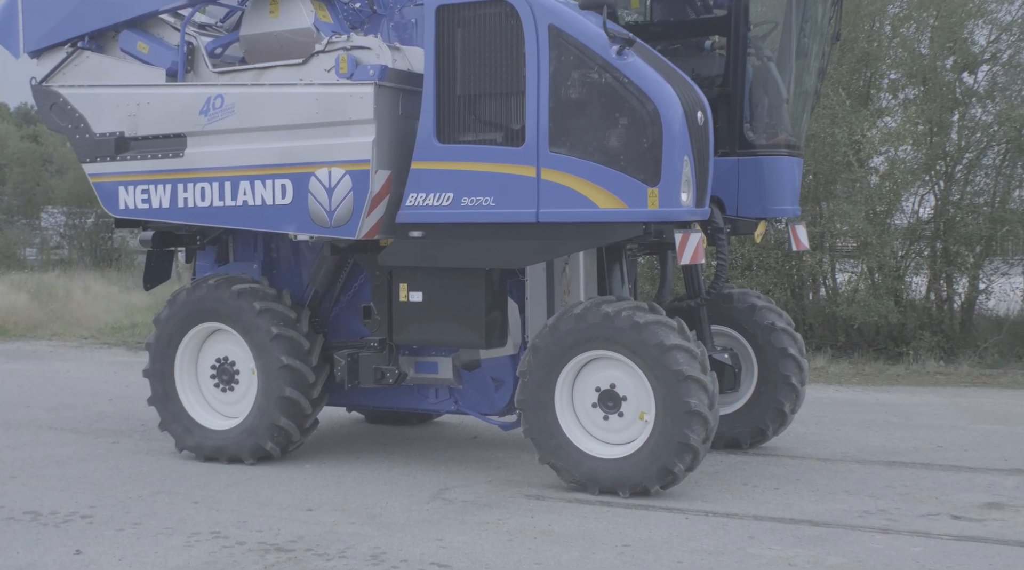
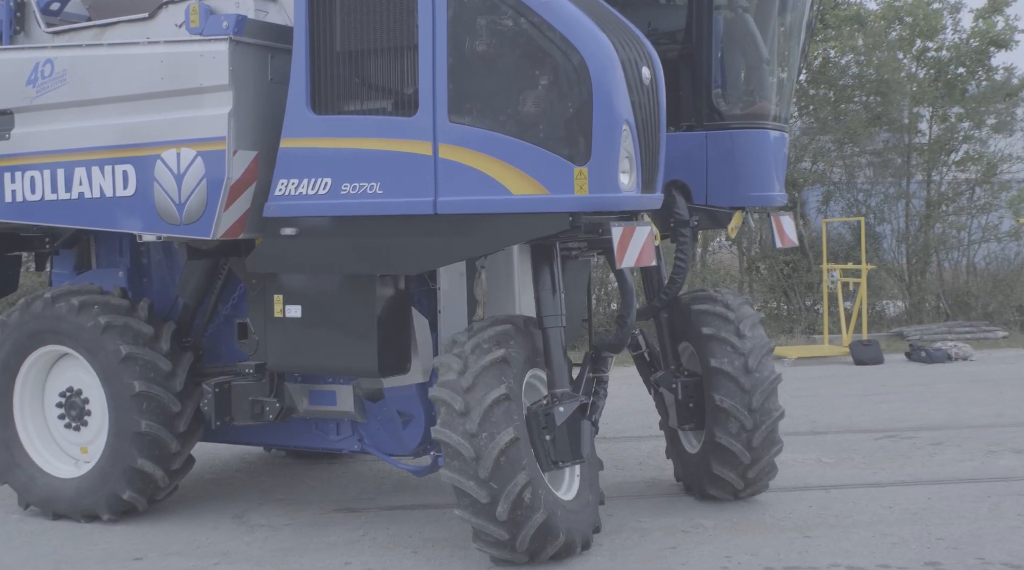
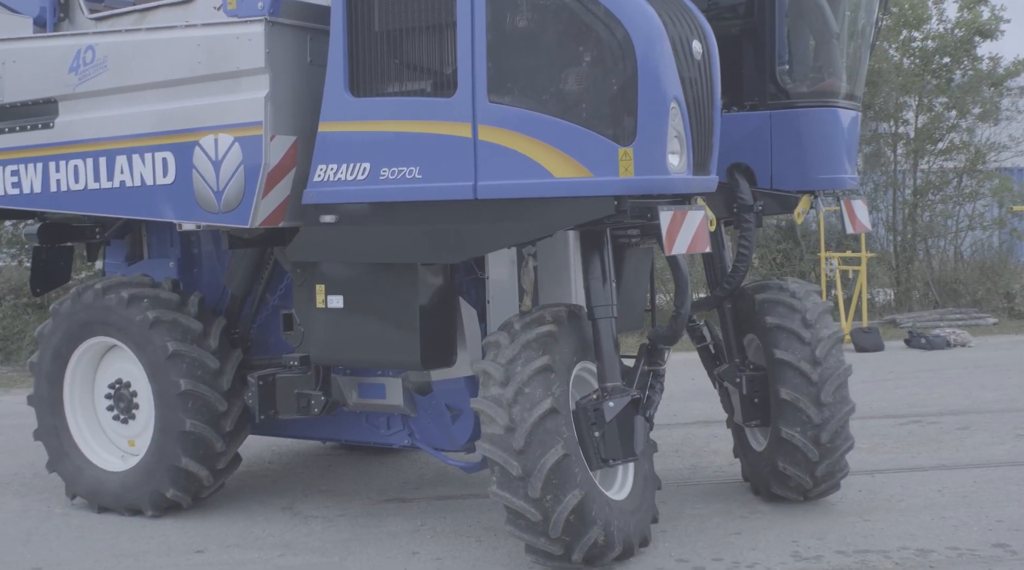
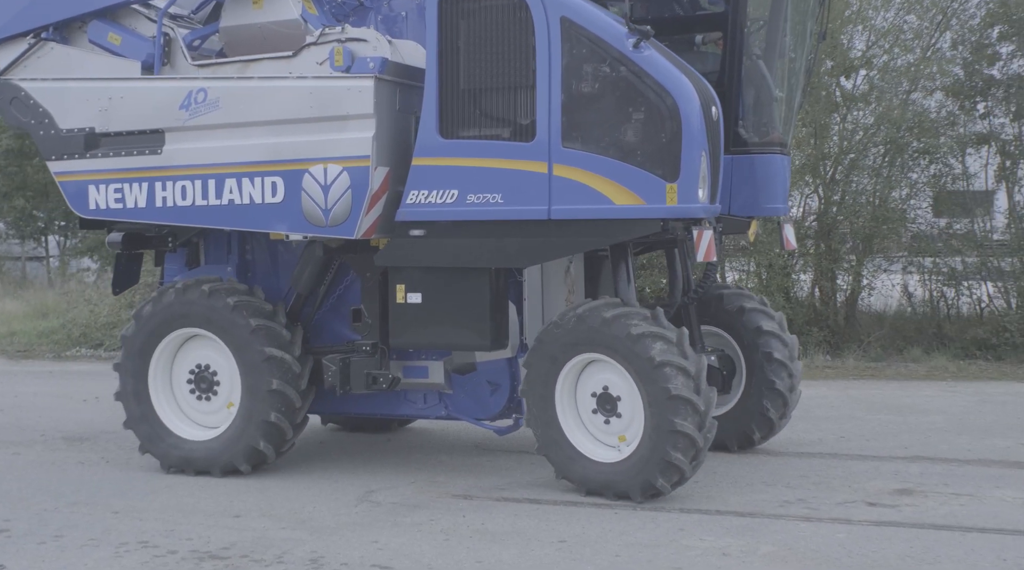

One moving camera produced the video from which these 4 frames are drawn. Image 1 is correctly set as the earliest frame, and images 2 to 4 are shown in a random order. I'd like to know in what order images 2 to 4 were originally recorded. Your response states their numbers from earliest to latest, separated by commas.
4, 2, 3
